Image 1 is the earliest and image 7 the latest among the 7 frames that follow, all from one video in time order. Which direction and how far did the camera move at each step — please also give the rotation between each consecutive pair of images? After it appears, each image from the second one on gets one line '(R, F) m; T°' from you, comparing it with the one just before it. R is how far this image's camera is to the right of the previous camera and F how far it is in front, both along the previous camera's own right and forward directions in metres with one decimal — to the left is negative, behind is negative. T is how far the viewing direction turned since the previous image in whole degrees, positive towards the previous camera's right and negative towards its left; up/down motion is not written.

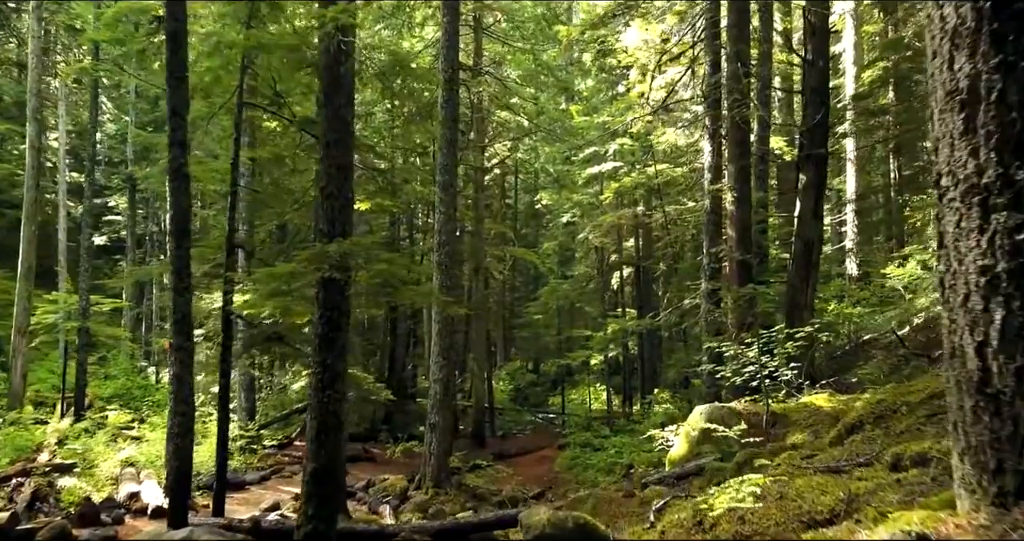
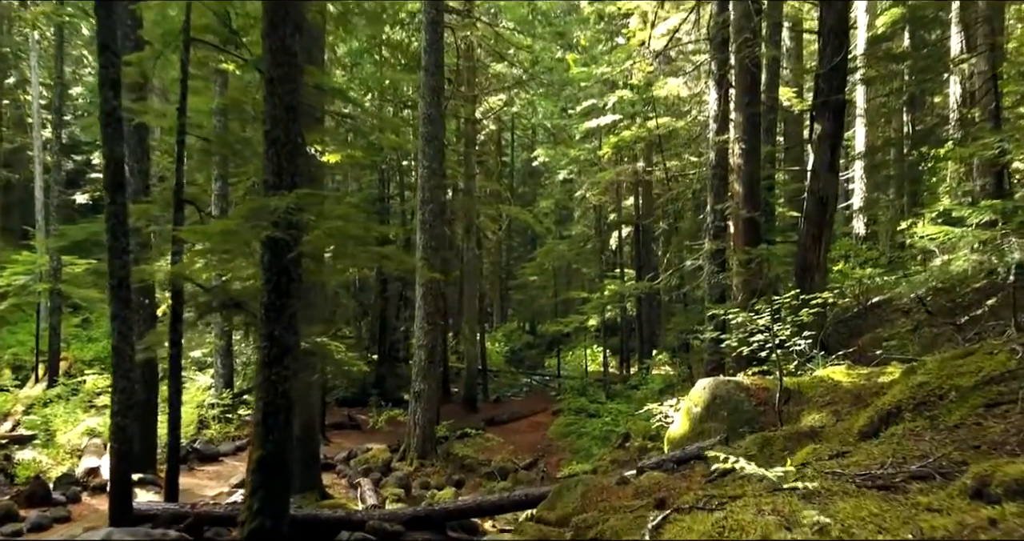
(+0.2, +1.0) m; 0°
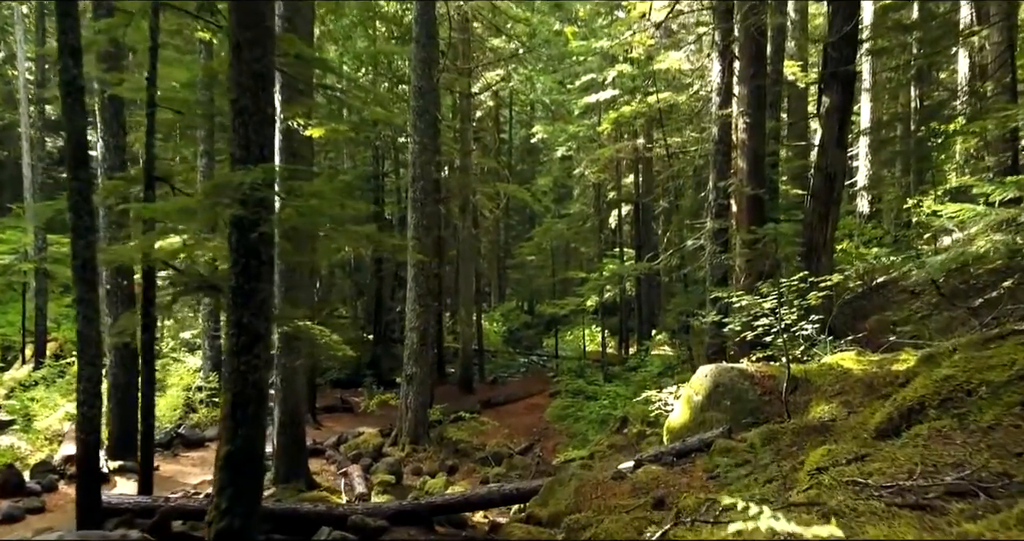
(+0.1, +0.5) m; 0°
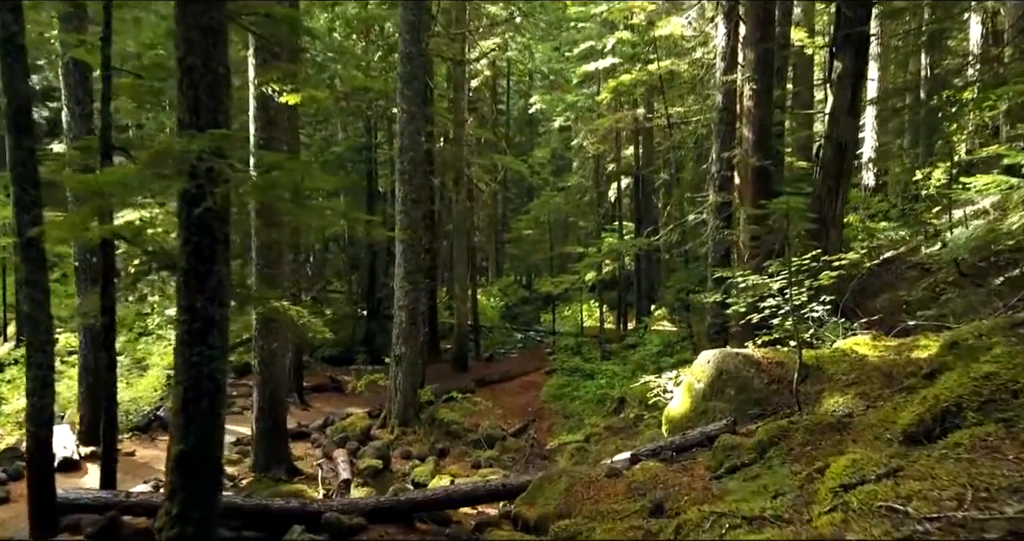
(+0.1, +0.6) m; 0°
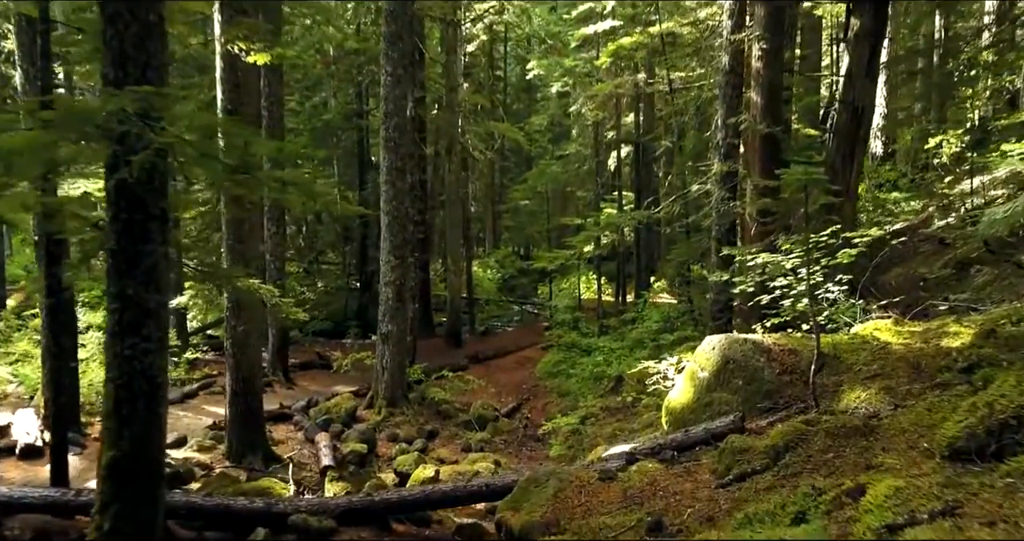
(+0.1, +0.7) m; 0°
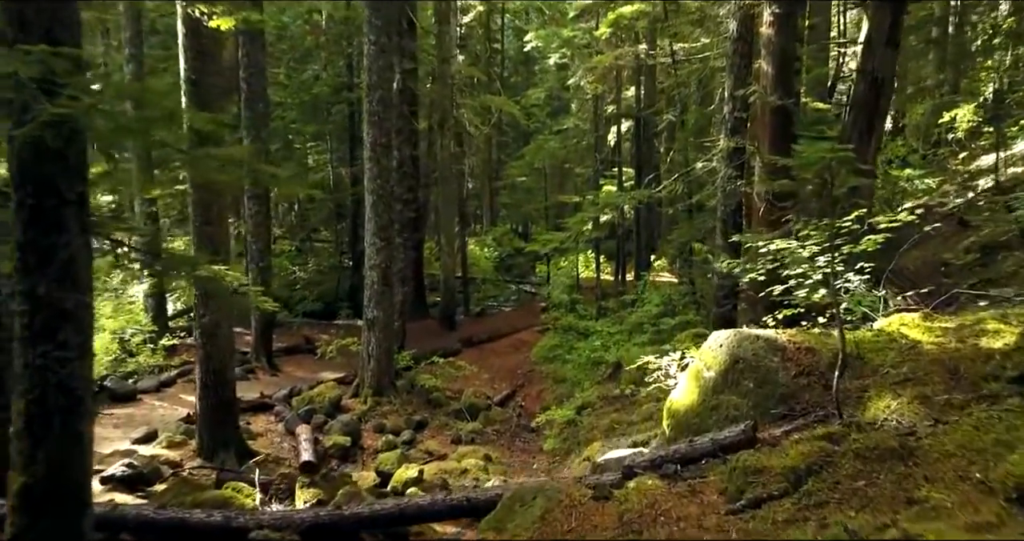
(+0.1, +0.6) m; 0°
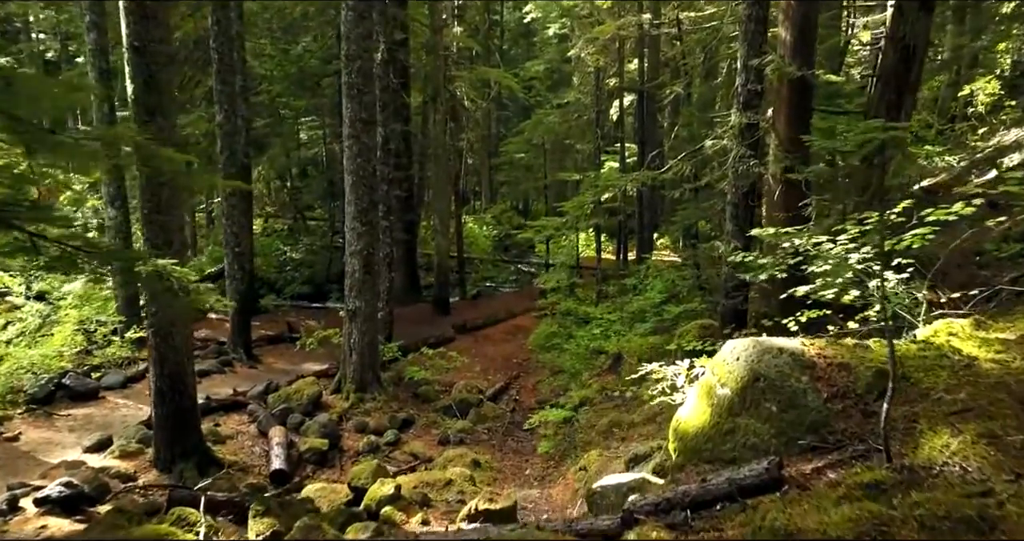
(+0.1, +0.9) m; 0°
